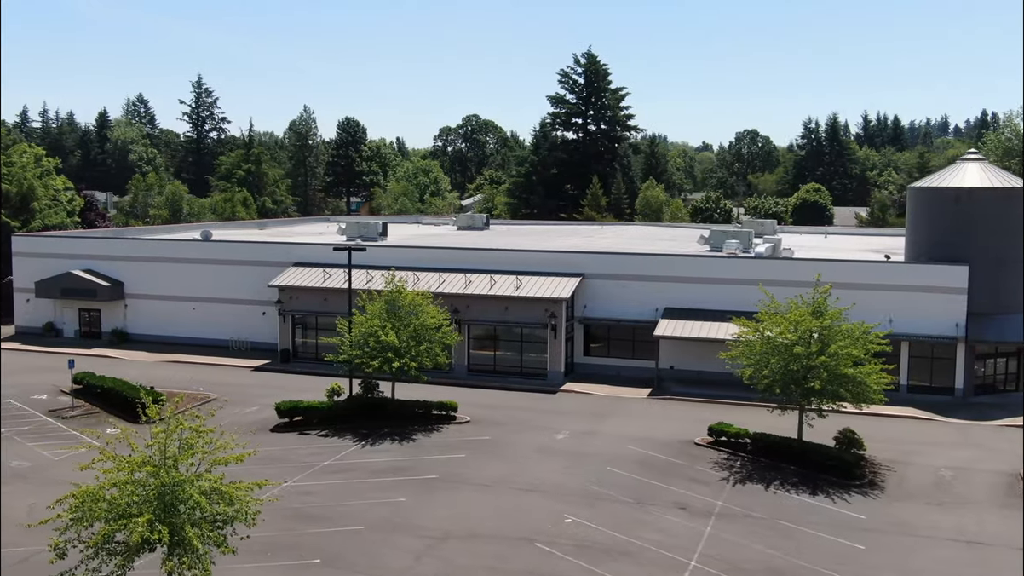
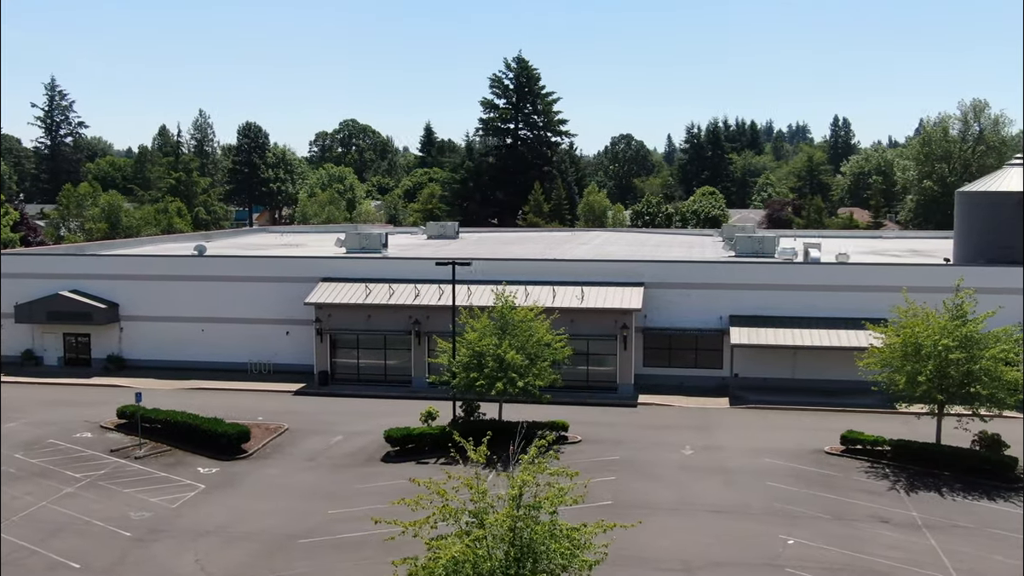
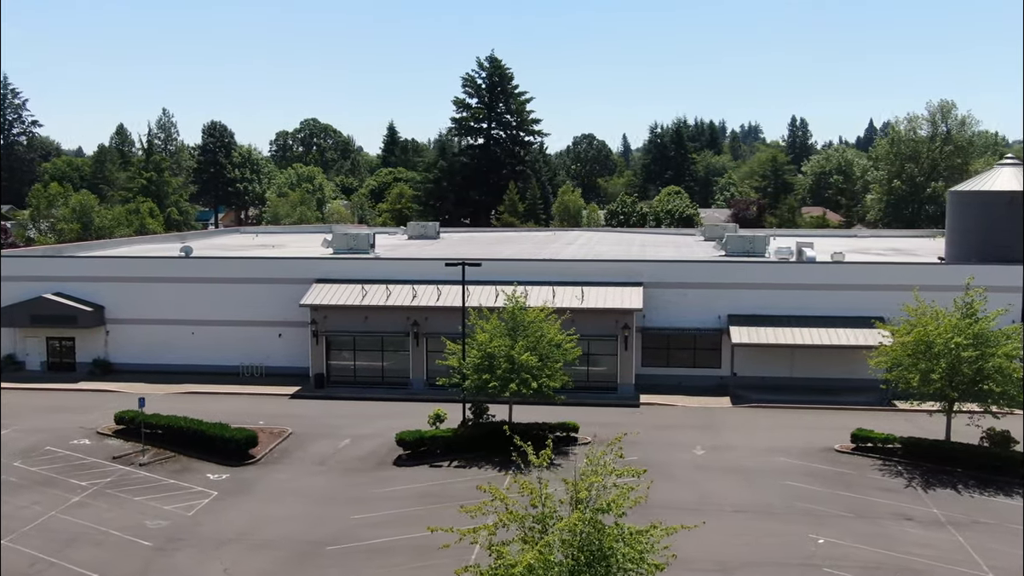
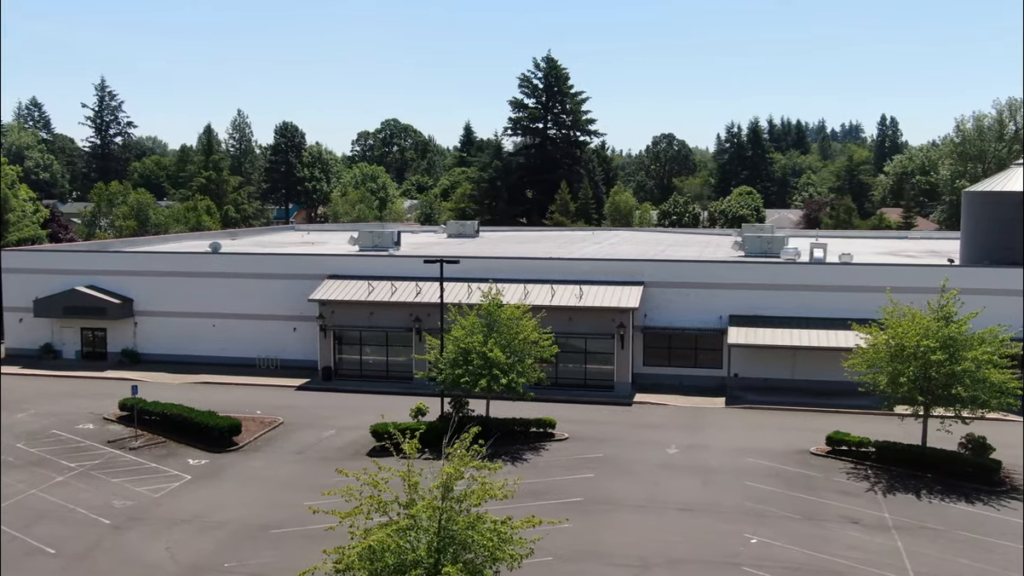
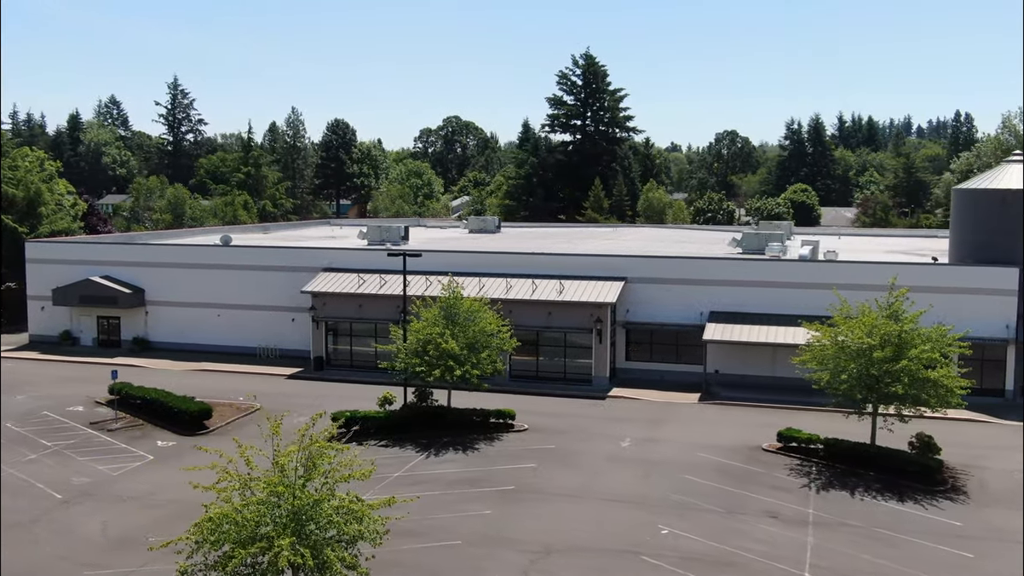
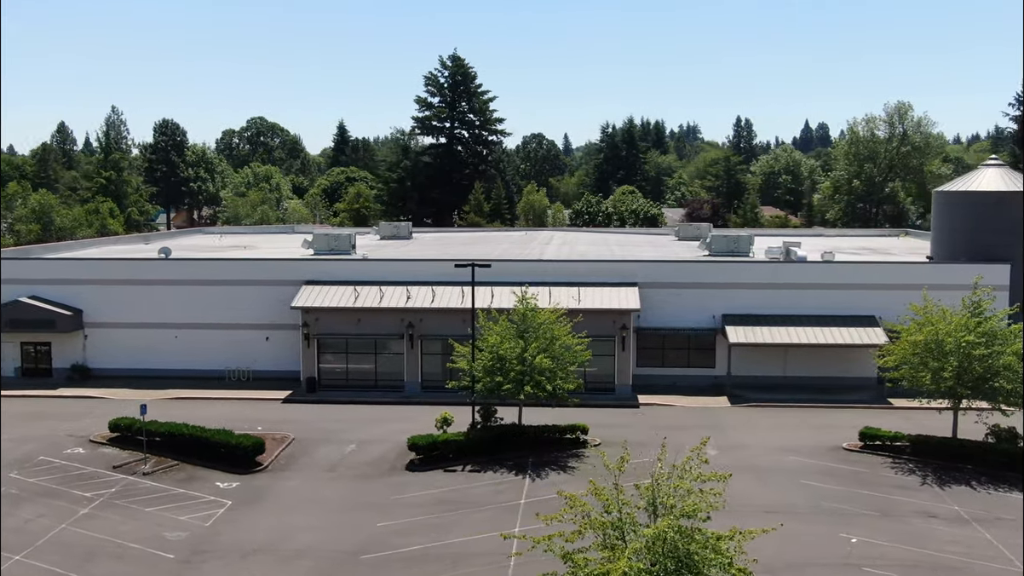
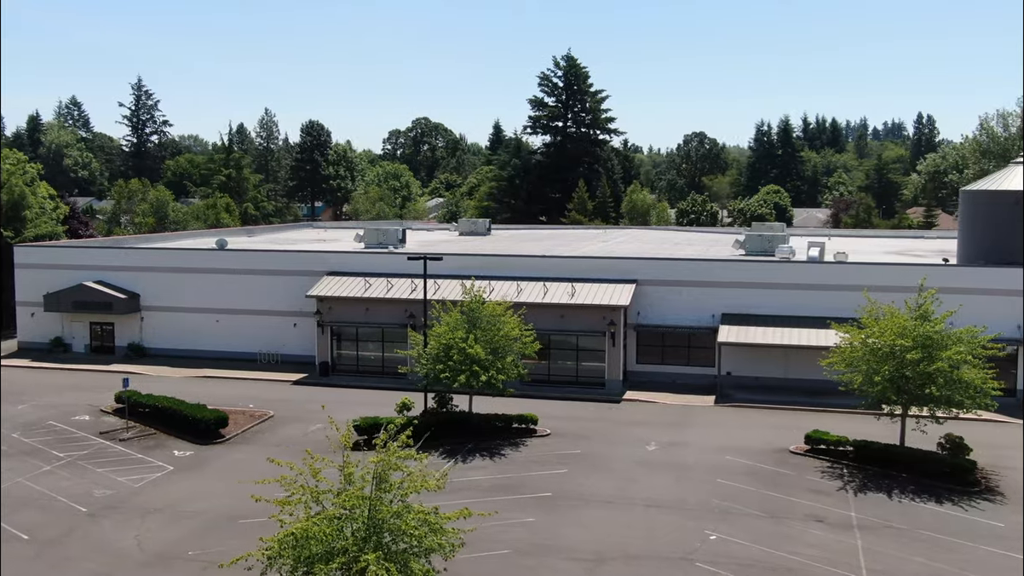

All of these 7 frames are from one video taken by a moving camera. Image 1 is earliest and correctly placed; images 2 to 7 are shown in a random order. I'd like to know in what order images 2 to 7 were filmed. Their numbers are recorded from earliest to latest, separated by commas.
5, 7, 4, 2, 3, 6
